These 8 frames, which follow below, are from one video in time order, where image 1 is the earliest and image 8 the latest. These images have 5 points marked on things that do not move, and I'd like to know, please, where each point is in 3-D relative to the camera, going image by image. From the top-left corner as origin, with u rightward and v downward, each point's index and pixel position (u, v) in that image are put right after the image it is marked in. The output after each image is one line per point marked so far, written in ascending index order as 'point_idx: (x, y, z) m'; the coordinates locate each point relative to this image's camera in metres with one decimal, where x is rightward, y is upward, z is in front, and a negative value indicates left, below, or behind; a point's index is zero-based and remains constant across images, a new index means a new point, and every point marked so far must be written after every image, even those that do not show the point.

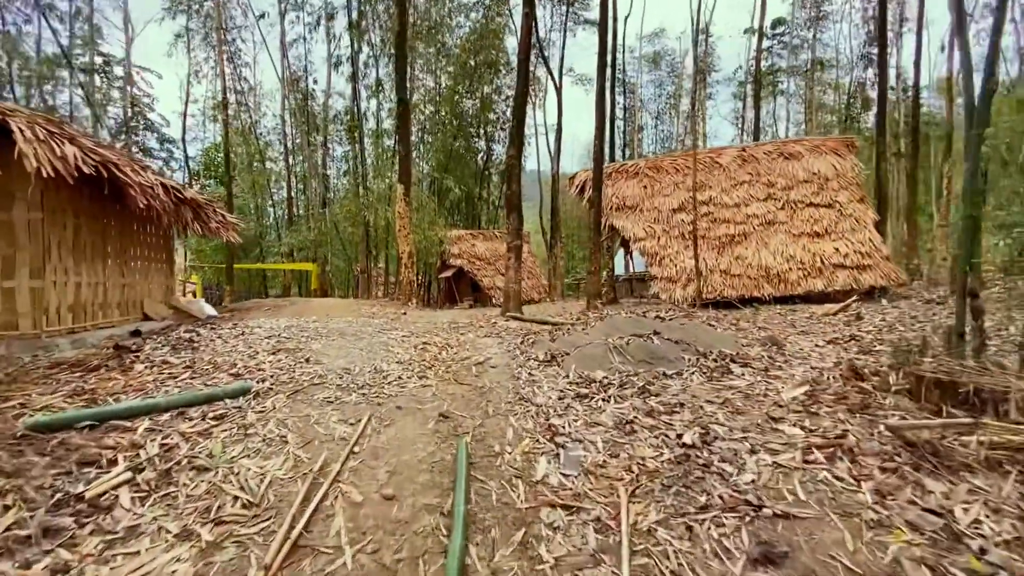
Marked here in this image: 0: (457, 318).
0: (-0.9, -0.5, +7.7) m
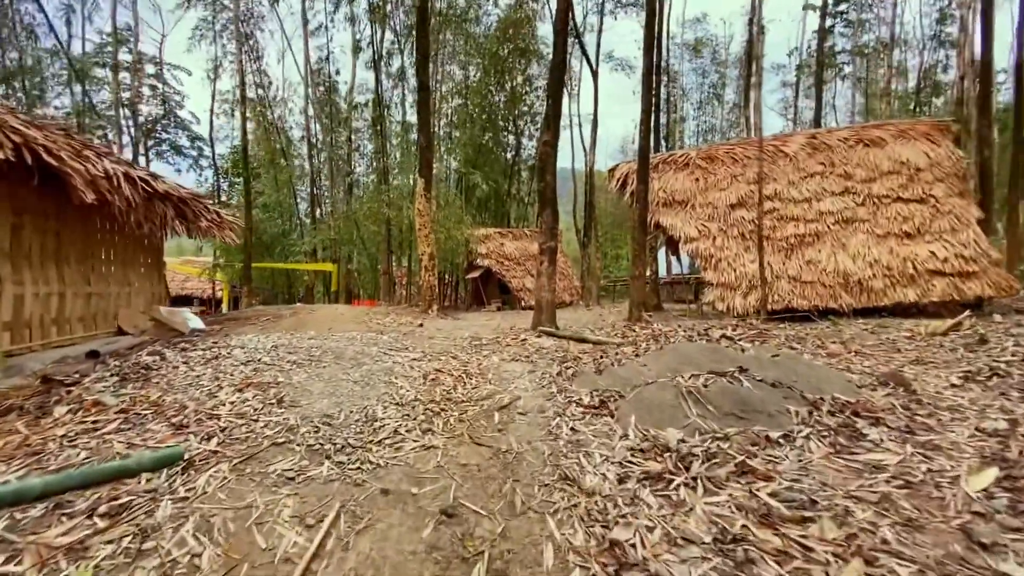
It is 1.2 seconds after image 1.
0: (-0.4, -0.6, +6.7) m
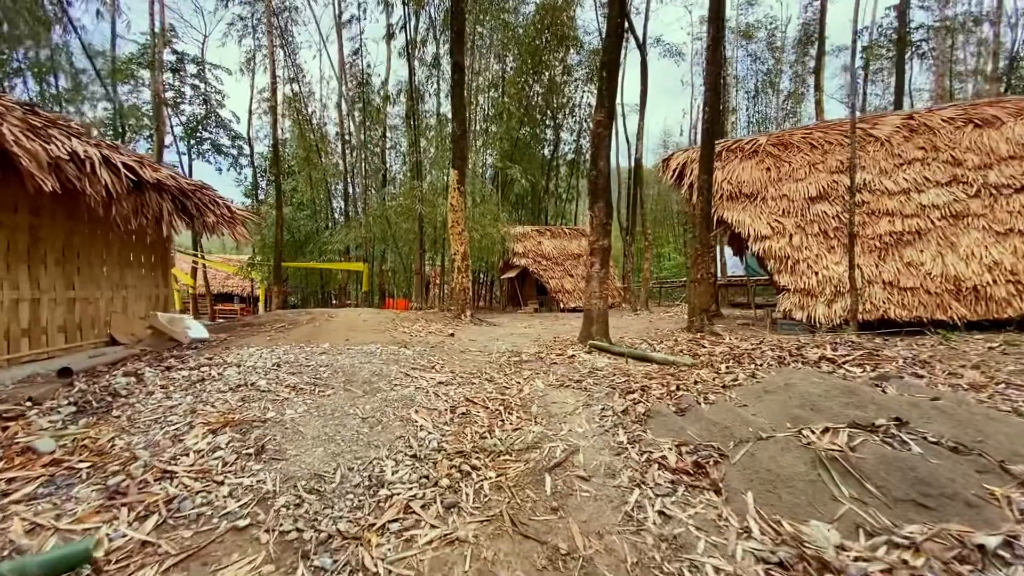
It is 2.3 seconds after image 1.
0: (+0.1, -0.7, +5.8) m
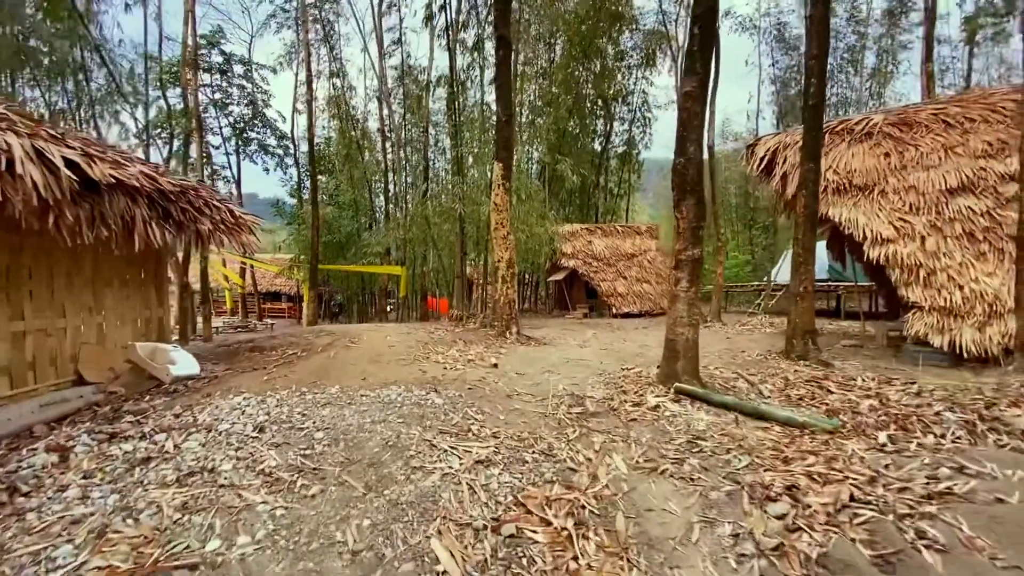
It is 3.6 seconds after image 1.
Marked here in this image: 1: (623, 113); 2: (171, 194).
0: (+0.7, -0.9, +4.6) m
1: (+3.9, +6.2, +17.0) m
2: (-2.7, +0.7, +3.8) m
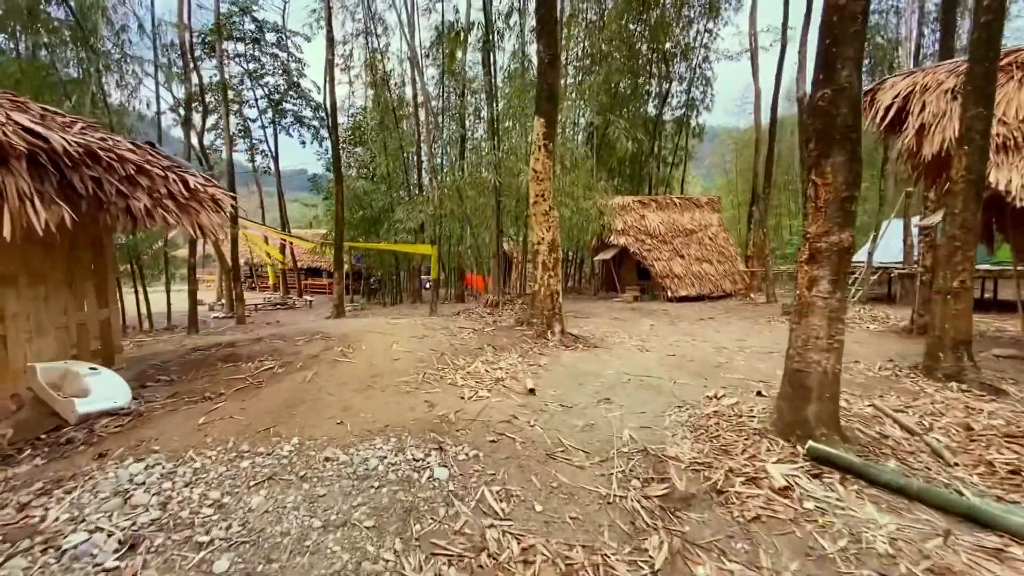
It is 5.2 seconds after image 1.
0: (+0.9, -0.9, +3.3) m
1: (+5.3, +6.8, +14.9) m
2: (-2.4, +0.7, +2.7) m
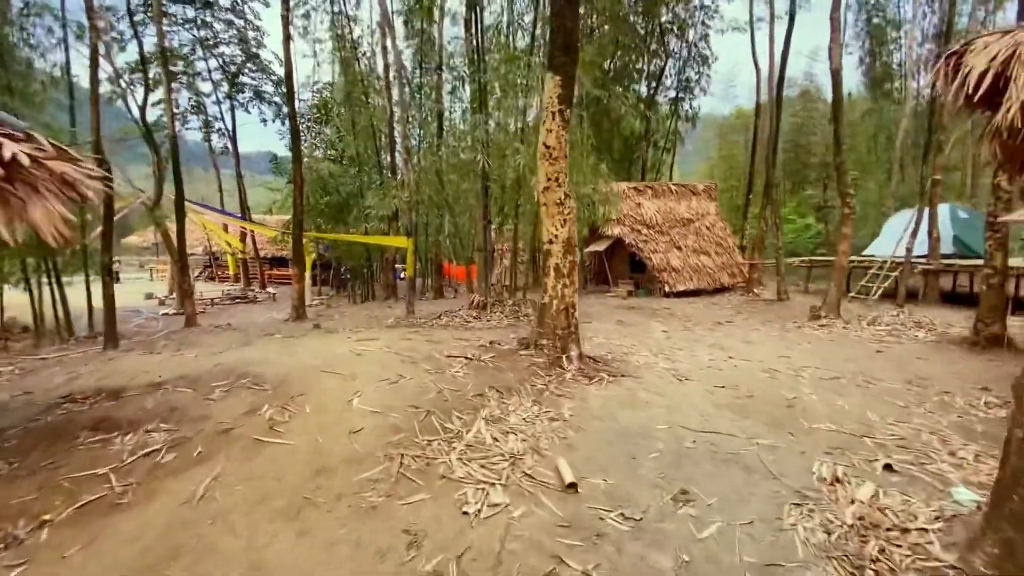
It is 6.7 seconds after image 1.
0: (+1.1, -1.0, +2.1) m
1: (+4.8, +7.0, +13.7) m
2: (-2.3, +0.5, +1.2) m
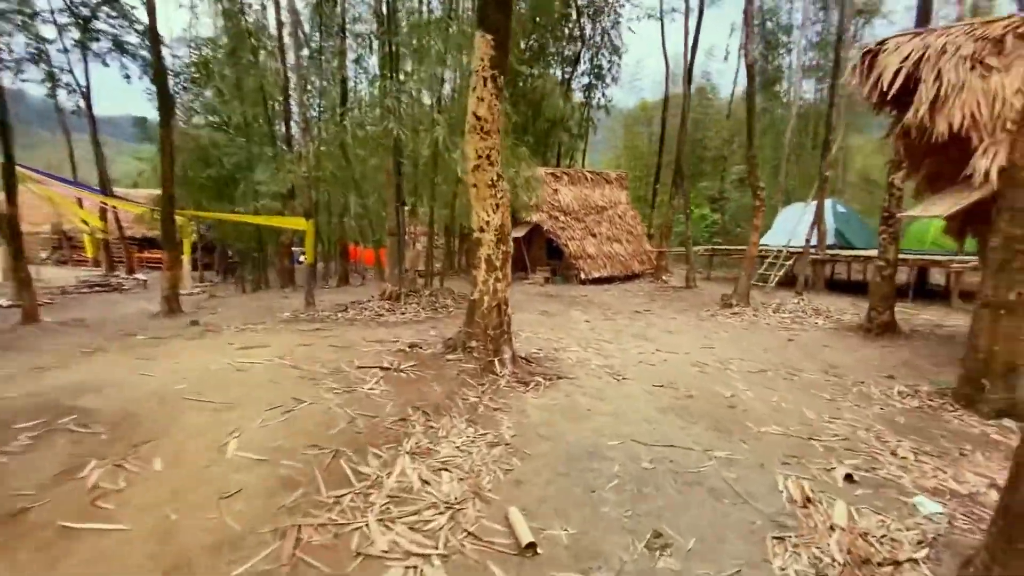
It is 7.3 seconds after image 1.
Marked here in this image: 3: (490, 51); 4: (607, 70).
0: (+0.9, -1.1, +1.7) m
1: (+2.4, +7.3, +13.6) m
2: (-2.3, +0.5, +0.3) m
3: (-0.2, +1.7, +3.5) m
4: (+3.0, +6.7, +14.7) m
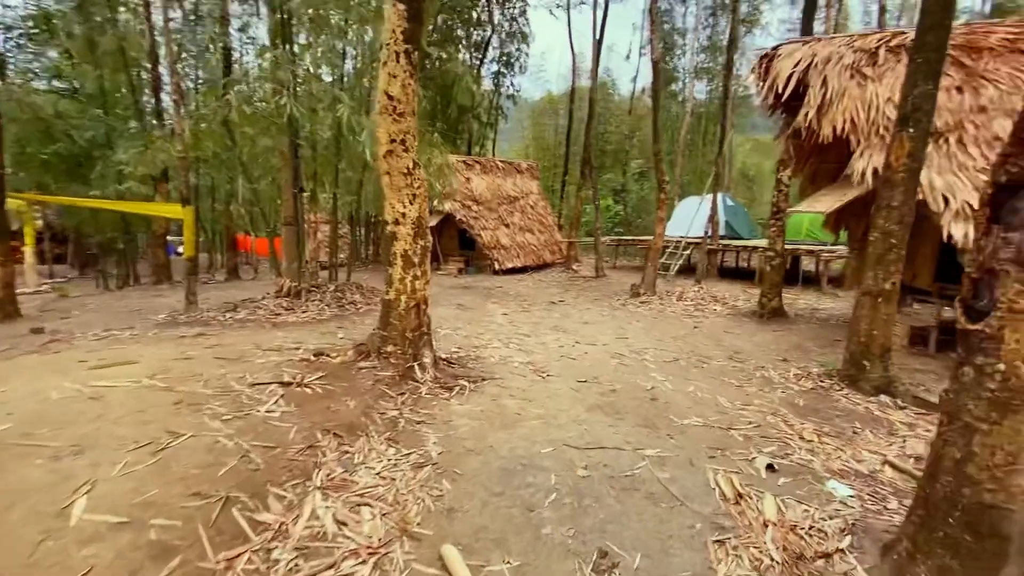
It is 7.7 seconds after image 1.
0: (+0.7, -1.1, +1.7) m
1: (-0.2, +7.6, +13.4) m
2: (-2.2, +0.4, -0.4) m
3: (-0.7, +1.7, +3.1) m
4: (+0.2, +7.0, +14.6) m
